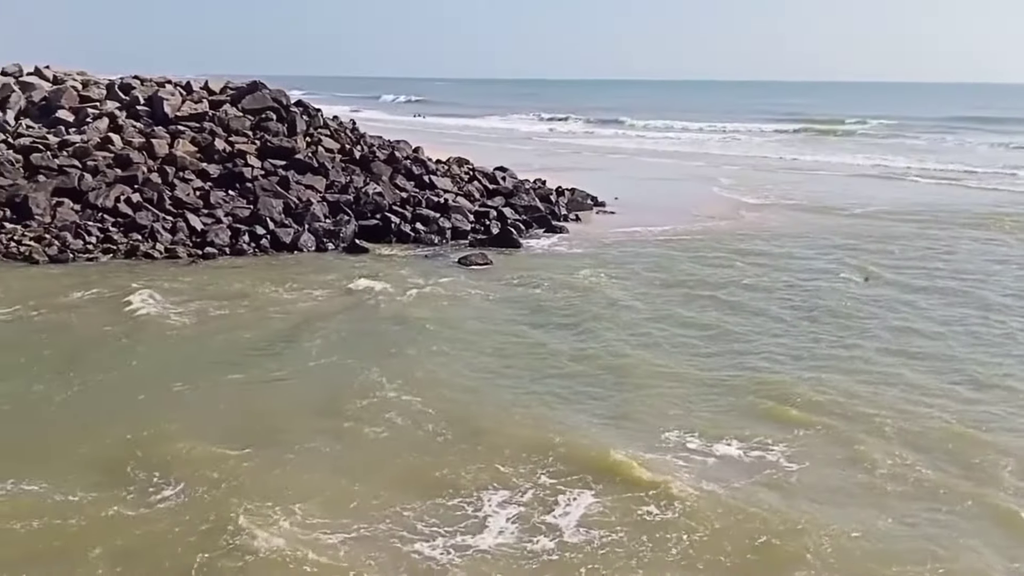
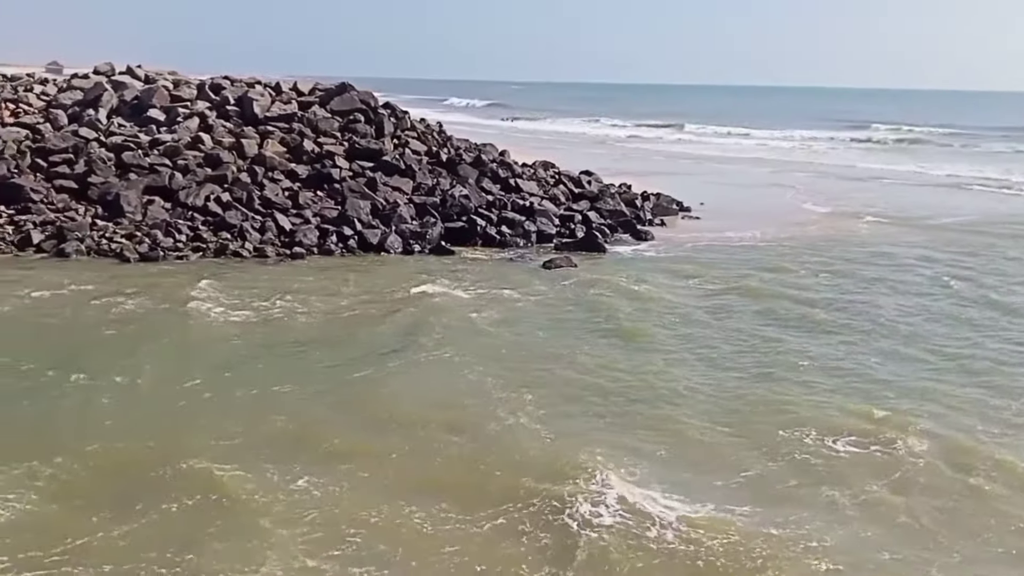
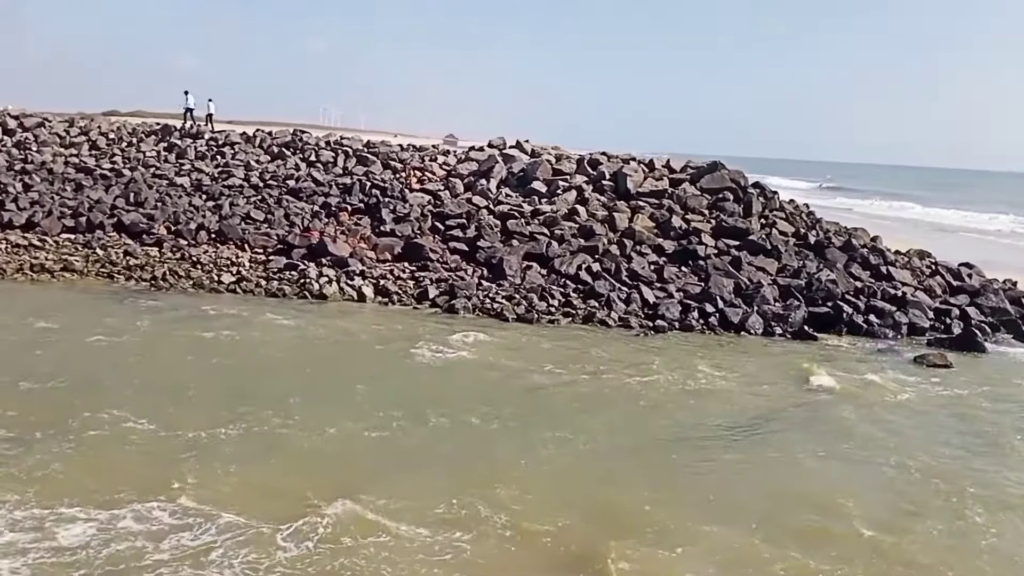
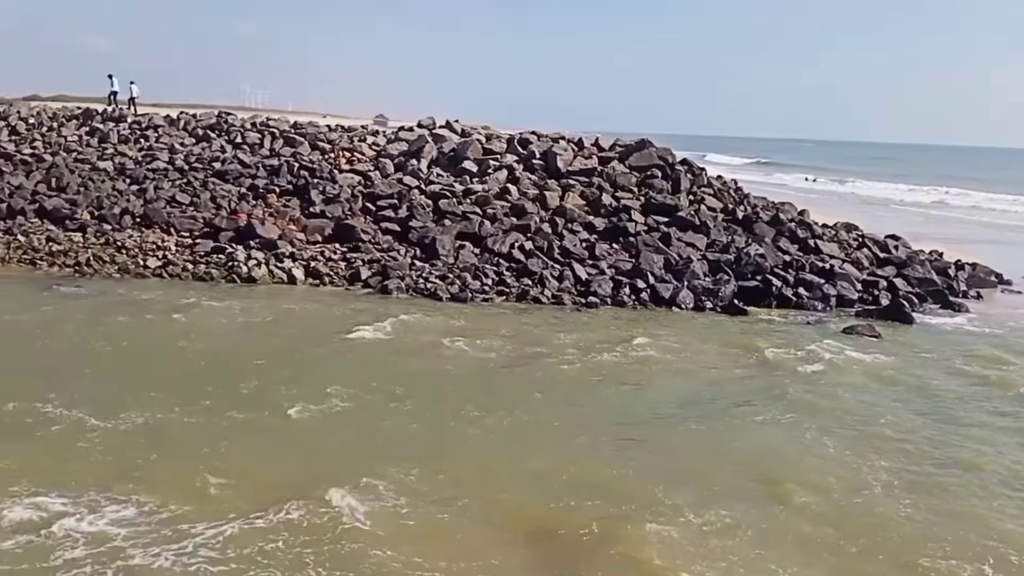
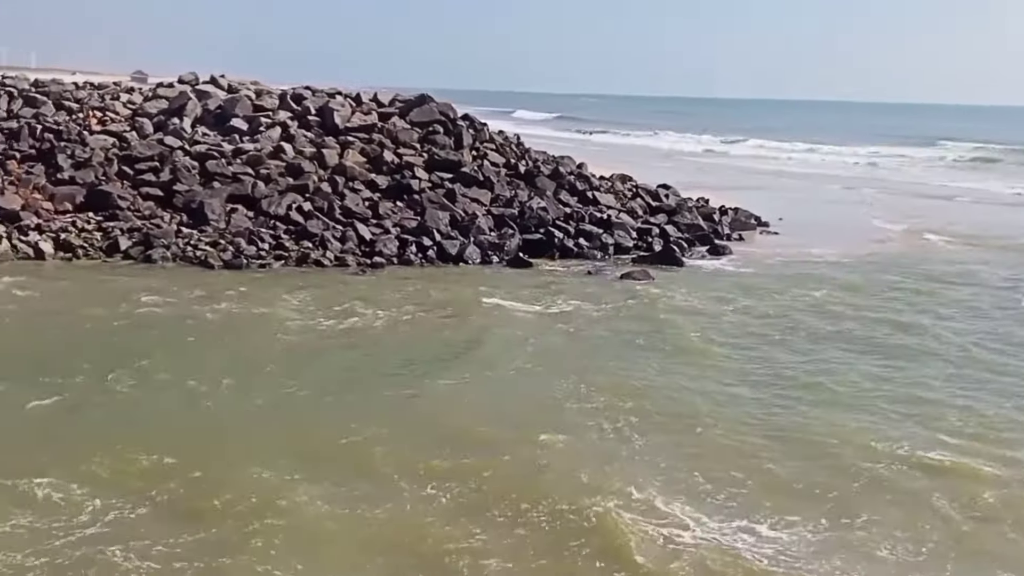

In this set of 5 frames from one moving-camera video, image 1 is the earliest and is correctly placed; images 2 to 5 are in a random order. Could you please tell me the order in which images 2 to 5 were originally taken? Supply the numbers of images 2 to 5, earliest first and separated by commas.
2, 5, 4, 3
